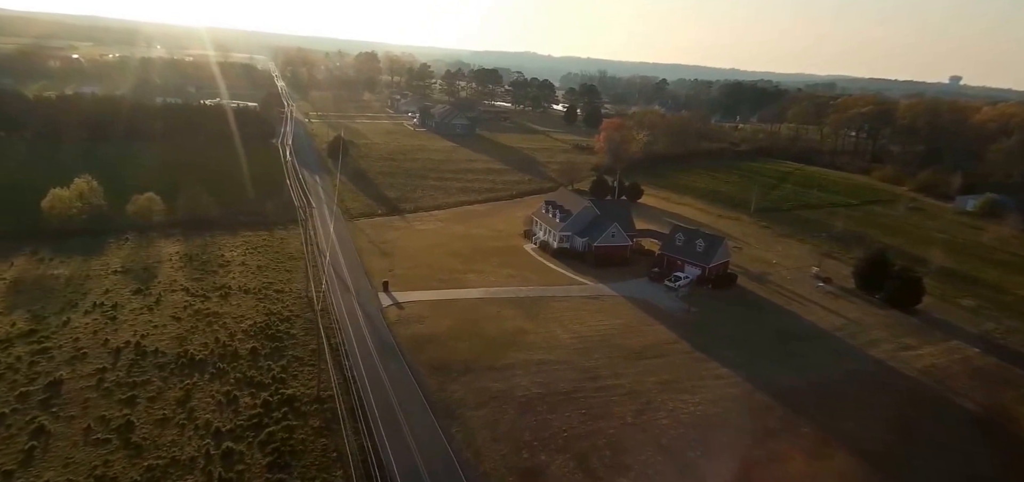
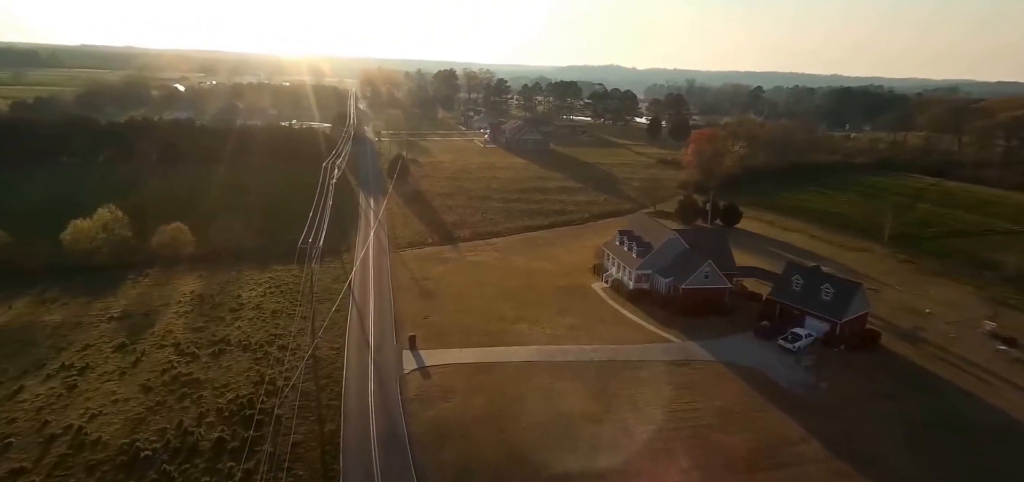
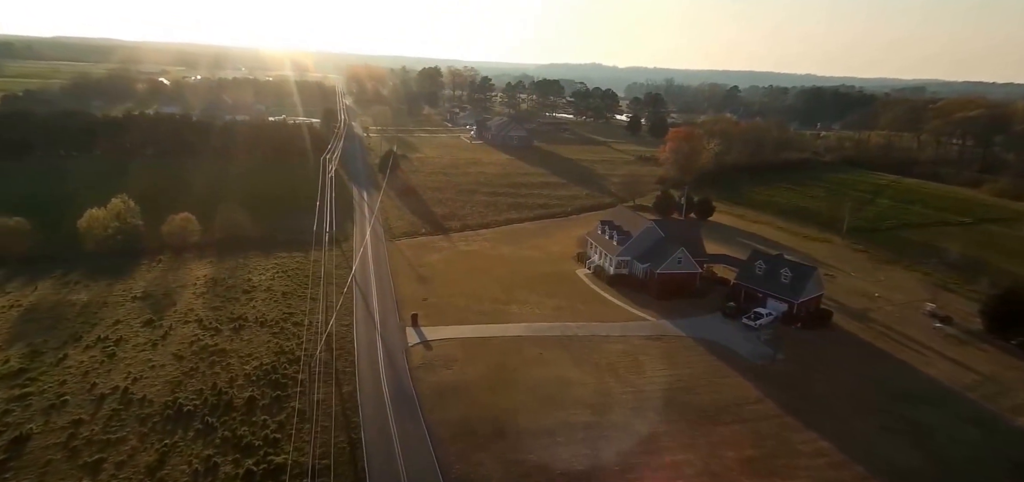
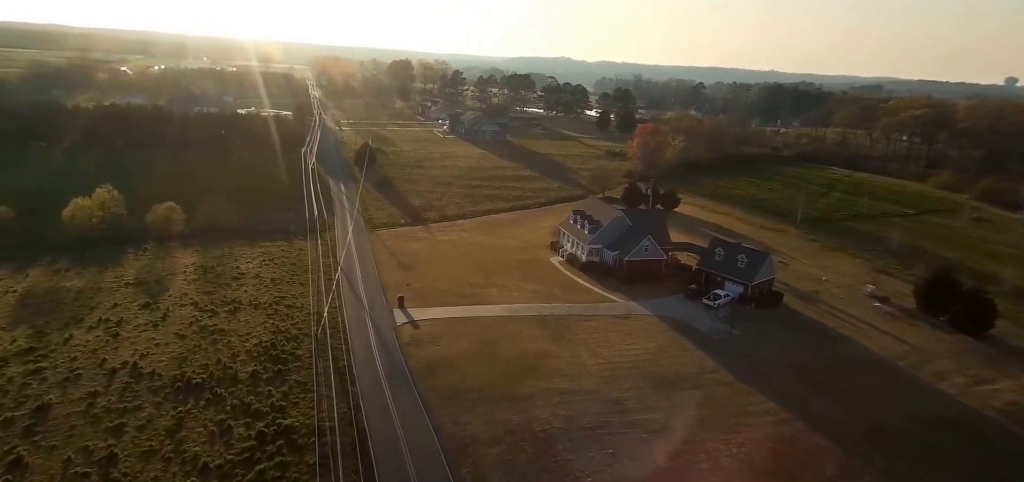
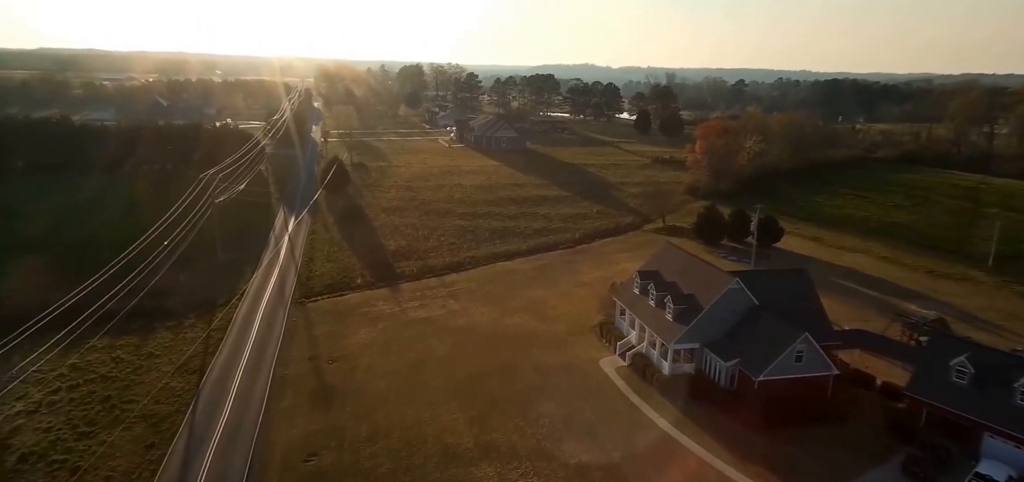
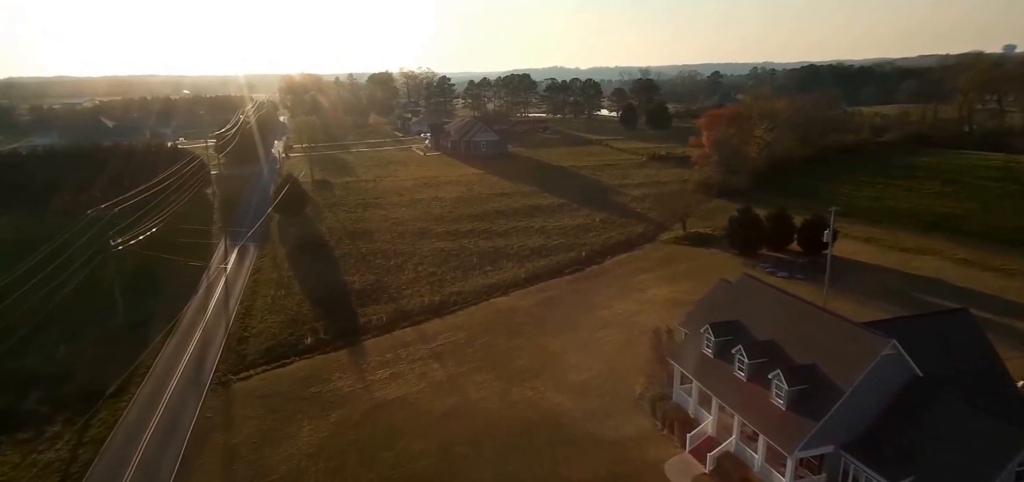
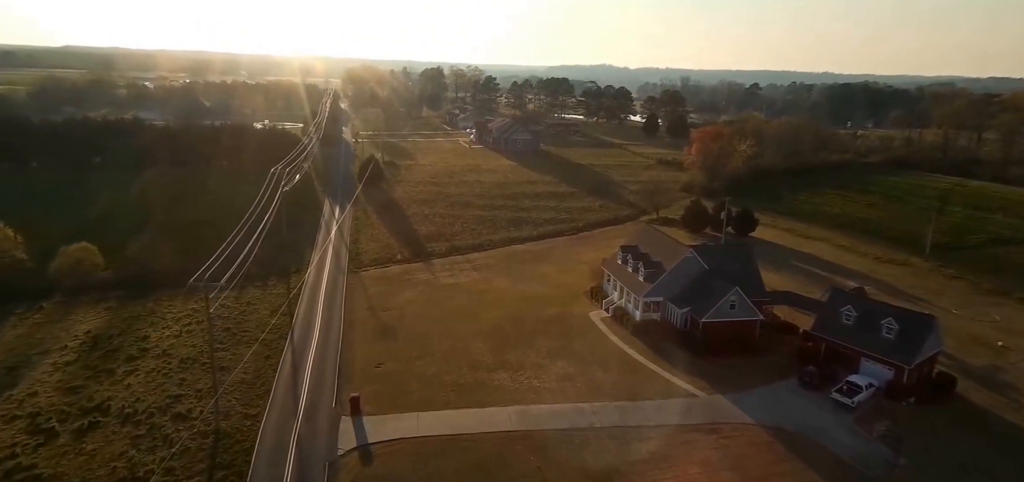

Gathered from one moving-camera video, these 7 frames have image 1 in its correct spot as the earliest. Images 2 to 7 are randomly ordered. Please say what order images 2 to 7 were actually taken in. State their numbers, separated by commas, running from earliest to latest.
4, 3, 2, 7, 5, 6
